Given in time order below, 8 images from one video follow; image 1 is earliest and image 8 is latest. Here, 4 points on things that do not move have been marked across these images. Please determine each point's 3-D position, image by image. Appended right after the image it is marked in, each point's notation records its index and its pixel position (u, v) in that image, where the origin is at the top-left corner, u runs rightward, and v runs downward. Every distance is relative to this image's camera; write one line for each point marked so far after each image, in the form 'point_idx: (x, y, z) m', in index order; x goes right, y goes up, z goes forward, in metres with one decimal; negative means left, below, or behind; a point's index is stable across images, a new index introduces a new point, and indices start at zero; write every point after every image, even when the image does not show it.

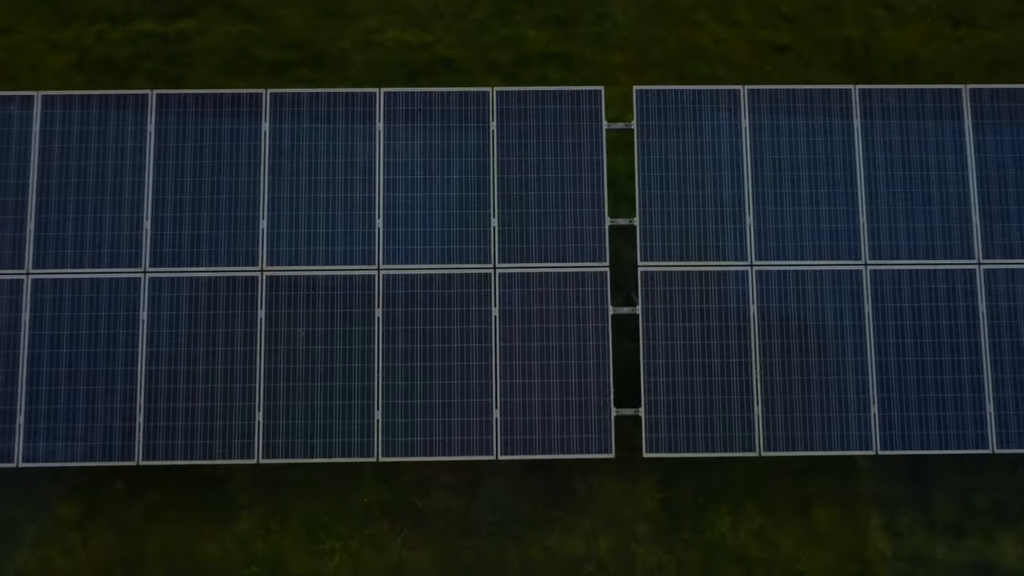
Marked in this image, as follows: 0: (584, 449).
0: (+0.5, -1.1, +7.4) m
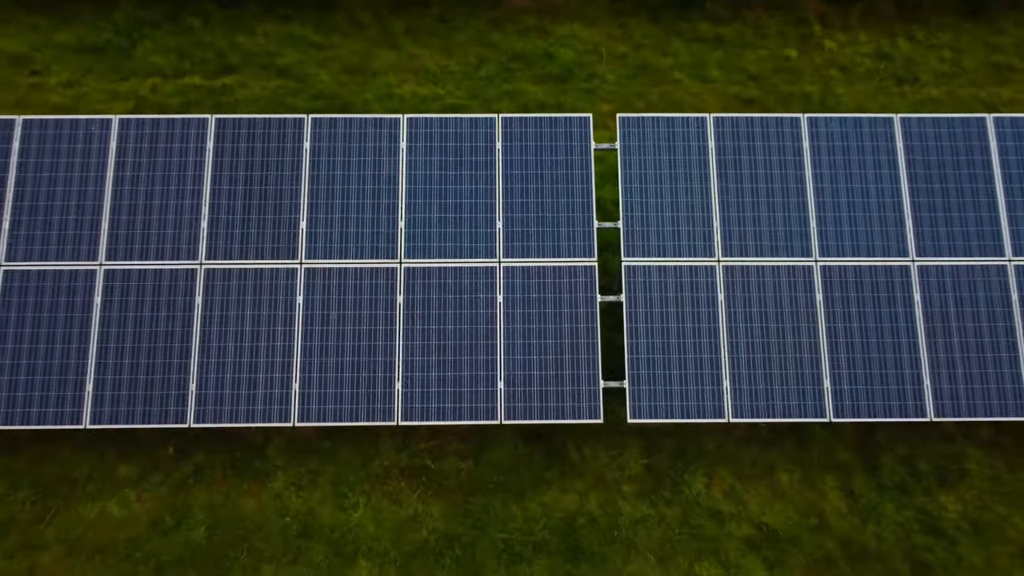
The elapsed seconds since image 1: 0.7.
0: (+0.5, -1.1, +8.5) m
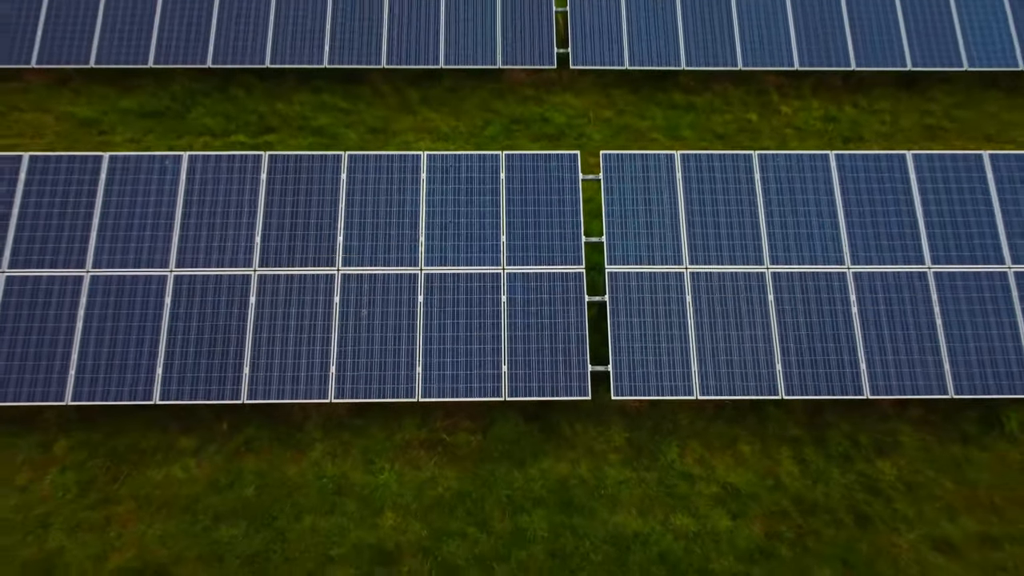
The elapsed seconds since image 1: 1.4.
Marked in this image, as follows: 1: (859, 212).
0: (+0.6, -1.1, +10.0) m
1: (+3.8, +0.8, +10.8) m
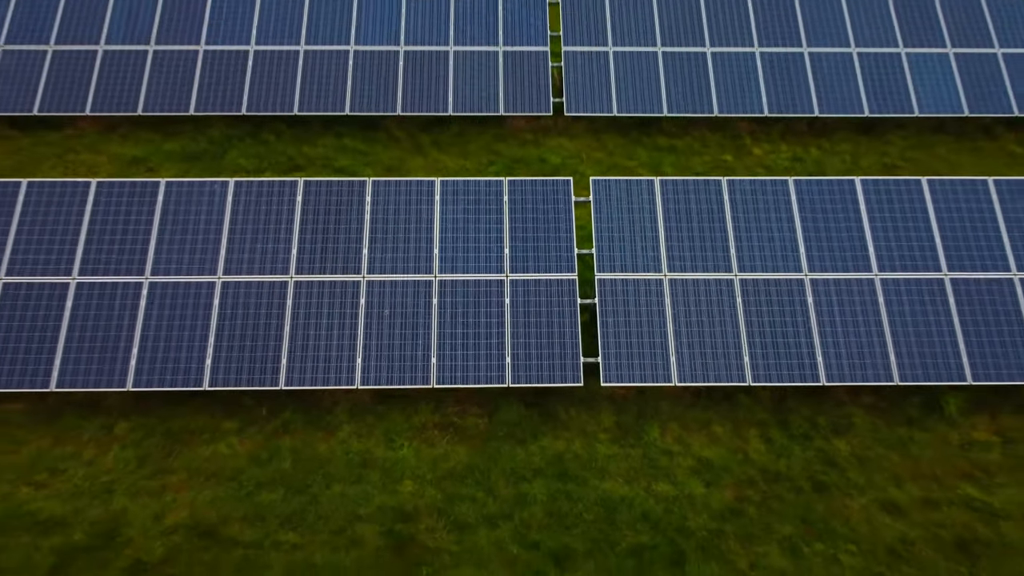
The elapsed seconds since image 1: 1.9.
0: (+0.6, -1.1, +11.5) m
1: (+3.9, +0.8, +12.4) m
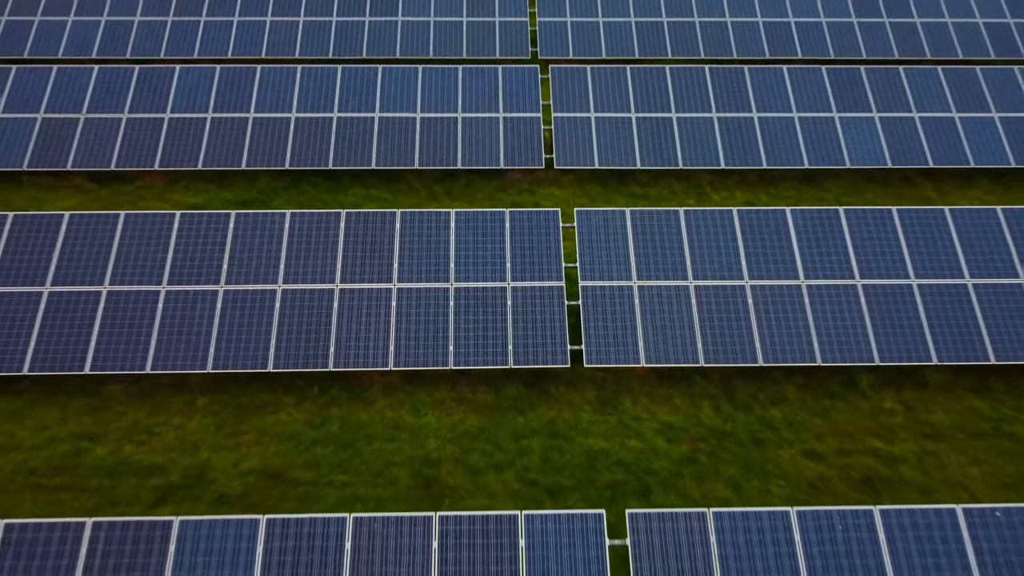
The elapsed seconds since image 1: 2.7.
0: (+0.6, -1.1, +14.6) m
1: (+3.9, +0.7, +15.6) m
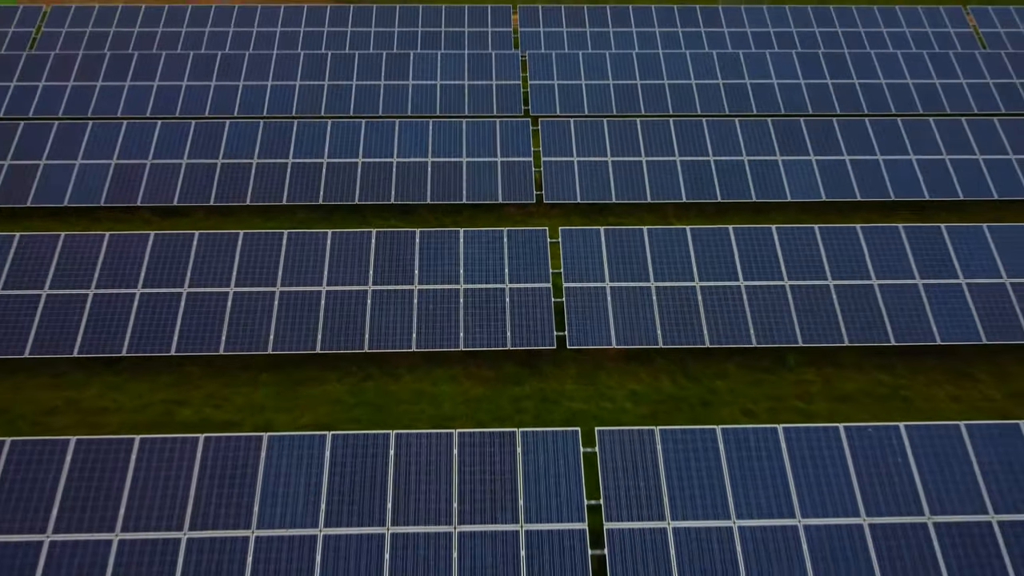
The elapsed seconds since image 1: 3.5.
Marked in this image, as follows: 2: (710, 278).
0: (+0.6, -1.0, +18.4) m
1: (+3.8, +0.7, +19.6) m
2: (+3.9, +0.2, +19.2) m
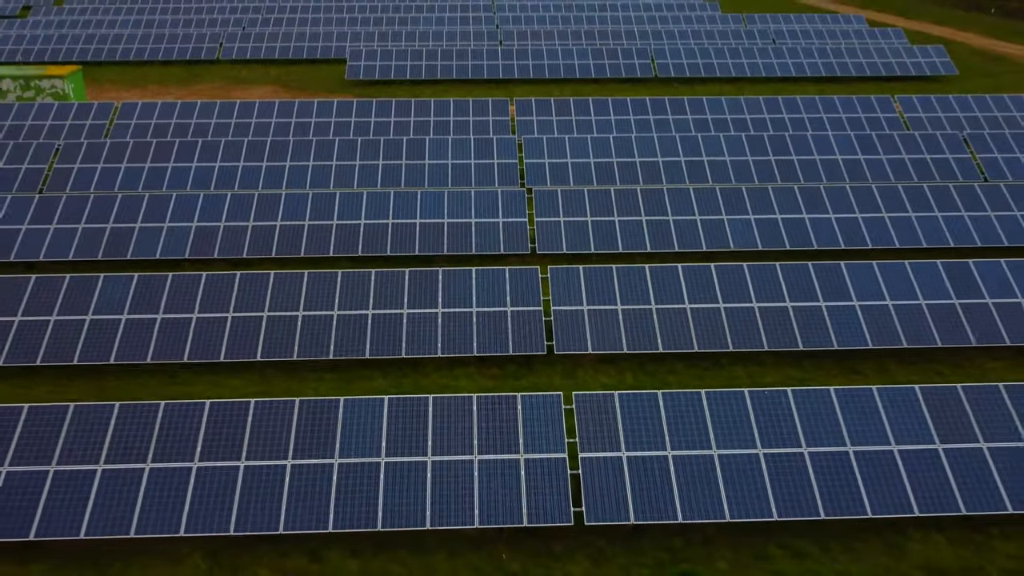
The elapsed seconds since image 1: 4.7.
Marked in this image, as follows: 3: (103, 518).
0: (+0.6, -1.5, +24.3) m
1: (+3.8, +0.1, +25.7) m
2: (+3.9, -0.3, +25.3) m
3: (-7.5, -4.2, +17.9) m
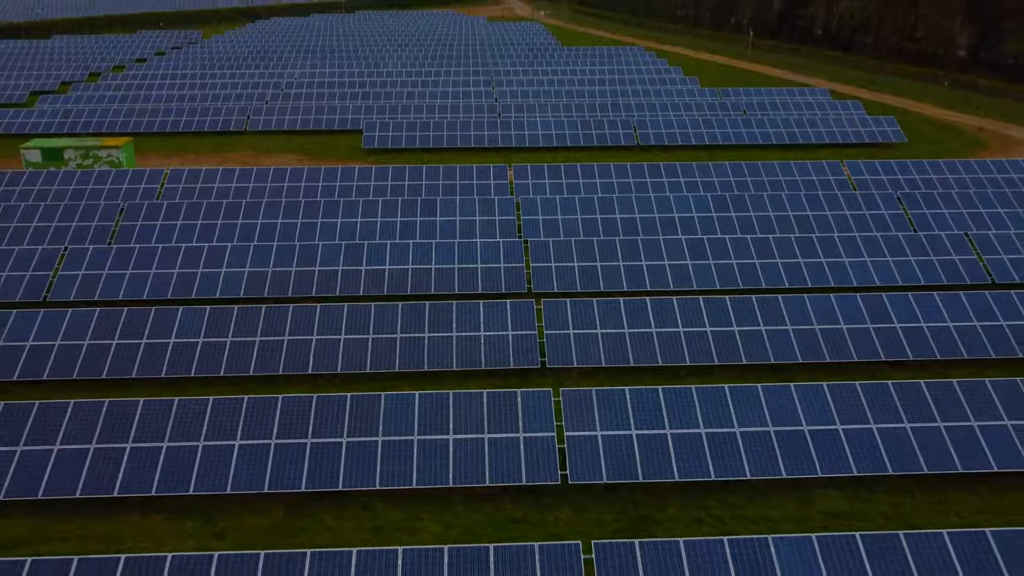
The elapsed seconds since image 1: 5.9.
0: (+0.6, -2.4, +30.3) m
1: (+3.8, -0.8, +31.8) m
2: (+3.9, -1.2, +31.4) m
3: (-7.4, -4.7, +23.8) m
